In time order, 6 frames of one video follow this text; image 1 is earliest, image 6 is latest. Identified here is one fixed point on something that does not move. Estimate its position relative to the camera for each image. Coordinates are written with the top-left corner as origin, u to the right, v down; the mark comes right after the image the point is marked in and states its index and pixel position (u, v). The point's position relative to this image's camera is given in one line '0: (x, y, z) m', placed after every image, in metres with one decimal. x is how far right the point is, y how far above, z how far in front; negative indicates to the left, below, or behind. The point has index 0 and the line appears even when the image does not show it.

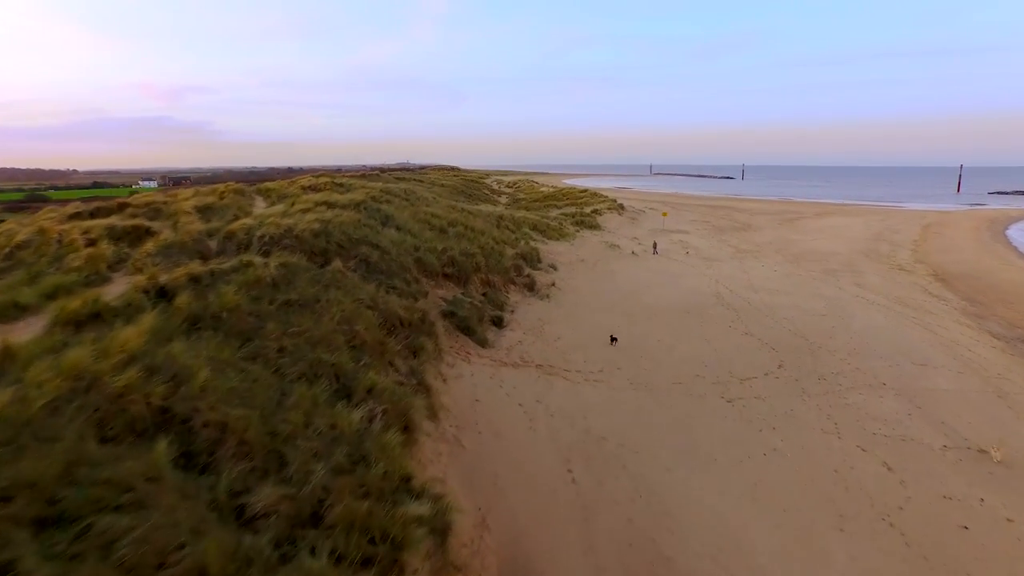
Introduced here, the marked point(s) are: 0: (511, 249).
0: (0.0, +0.8, +15.5) m
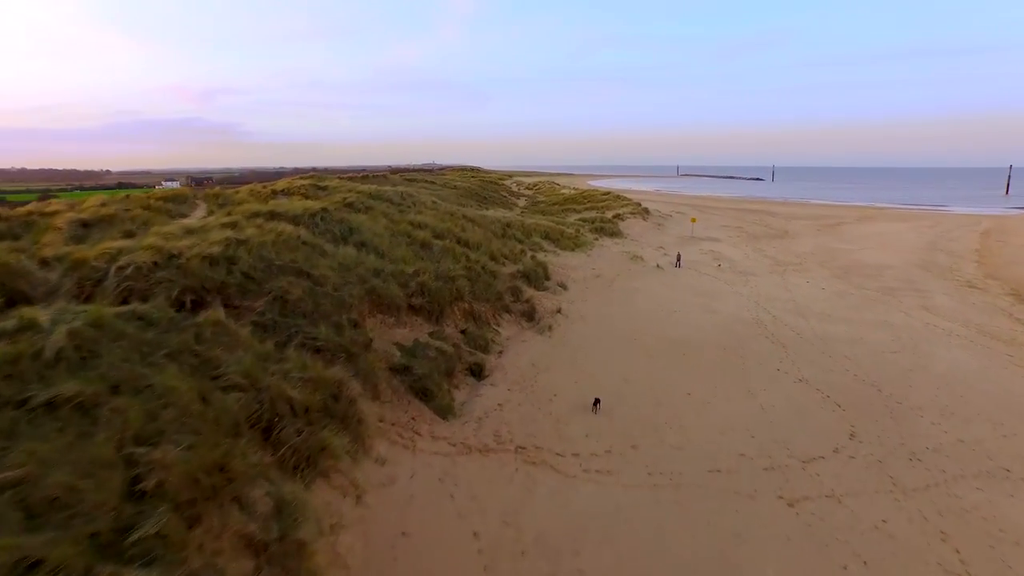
0: (0.0, +0.4, +13.1) m
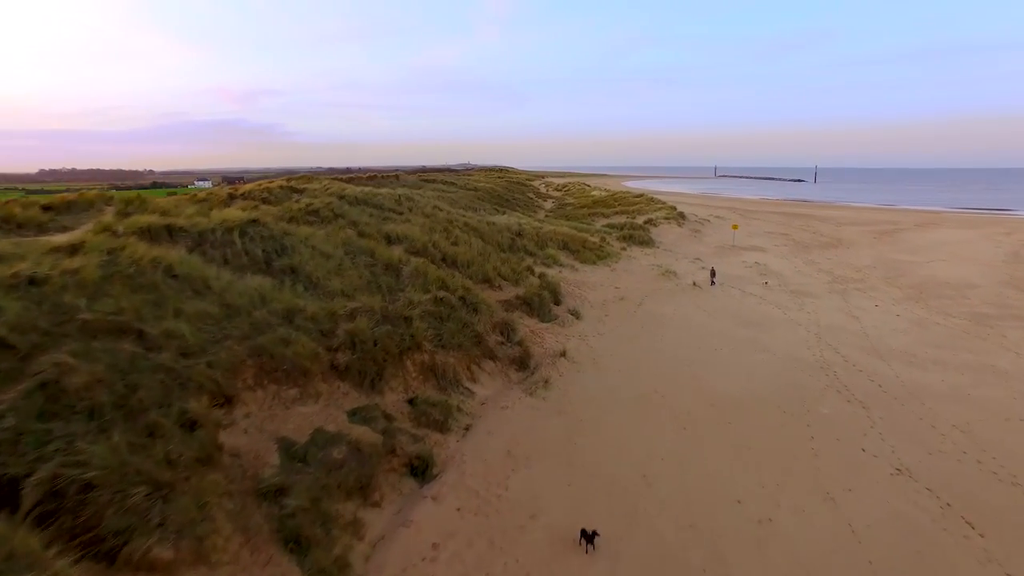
0: (-0.1, -0.1, +10.4) m
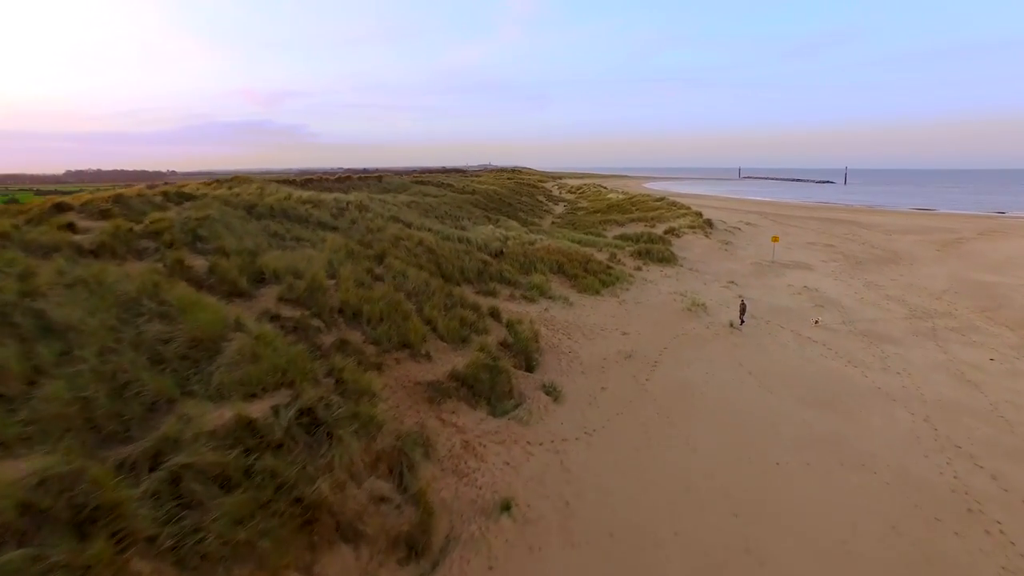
0: (-0.7, -0.8, +6.5) m
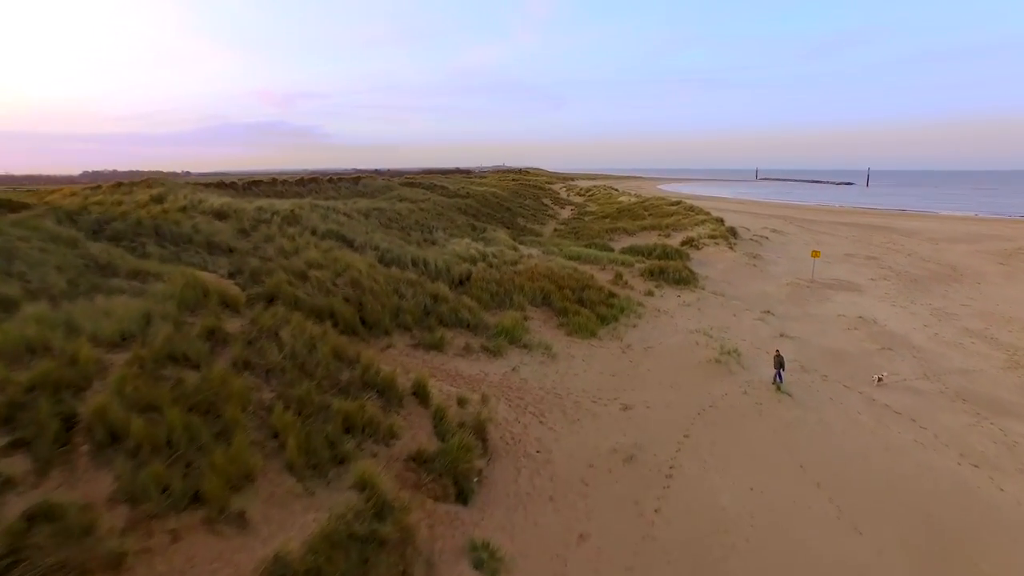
0: (-1.3, -1.3, +3.4) m
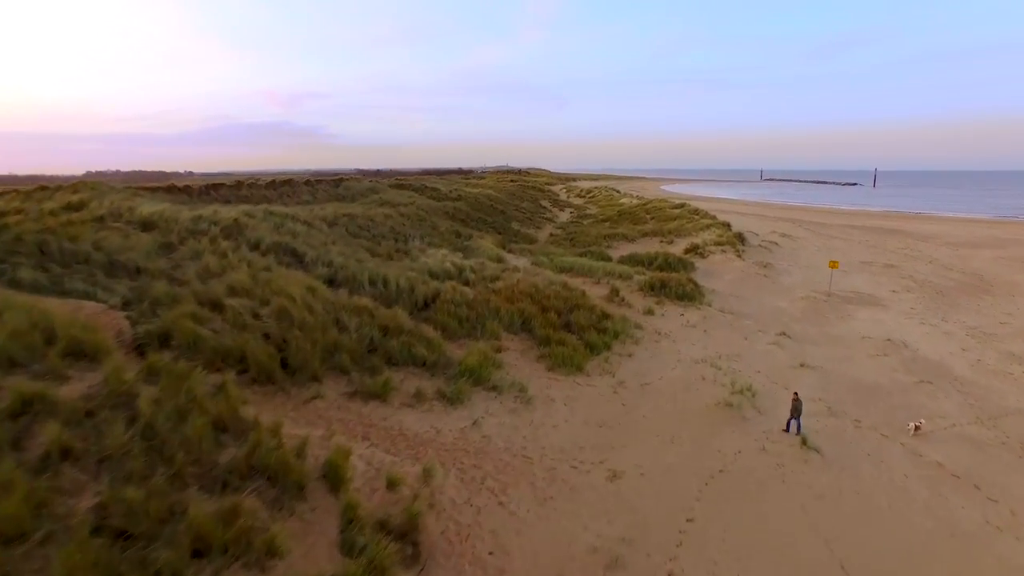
0: (-1.7, -1.6, +1.9) m
